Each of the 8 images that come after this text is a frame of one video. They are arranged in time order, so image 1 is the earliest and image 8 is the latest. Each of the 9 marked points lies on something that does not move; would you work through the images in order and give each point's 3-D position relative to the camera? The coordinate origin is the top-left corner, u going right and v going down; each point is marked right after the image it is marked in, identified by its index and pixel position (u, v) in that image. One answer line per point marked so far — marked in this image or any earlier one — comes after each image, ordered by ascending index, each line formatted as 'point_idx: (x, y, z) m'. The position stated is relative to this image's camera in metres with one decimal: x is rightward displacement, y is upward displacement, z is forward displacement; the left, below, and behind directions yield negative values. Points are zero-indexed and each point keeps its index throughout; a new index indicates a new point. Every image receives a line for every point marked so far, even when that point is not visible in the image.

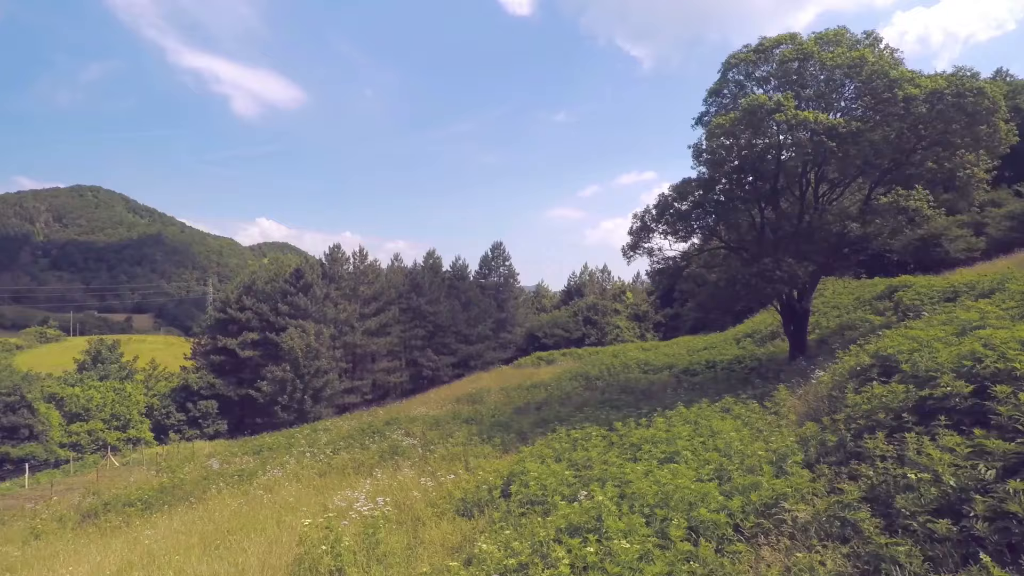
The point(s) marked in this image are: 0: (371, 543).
0: (-1.8, -3.3, +6.6) m
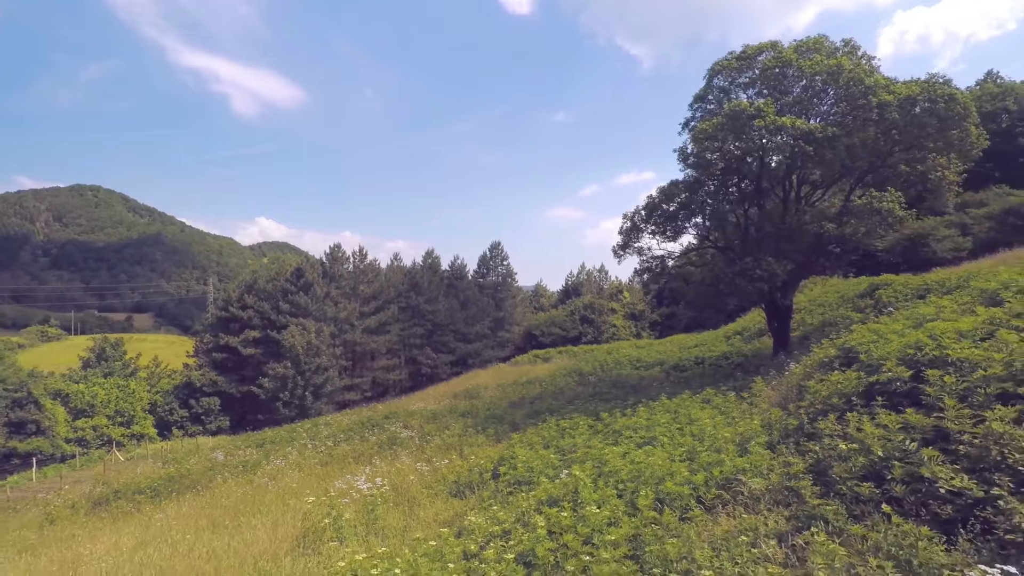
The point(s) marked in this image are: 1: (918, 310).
0: (-2.0, -3.3, +7.2) m
1: (+7.6, -0.4, +9.3) m
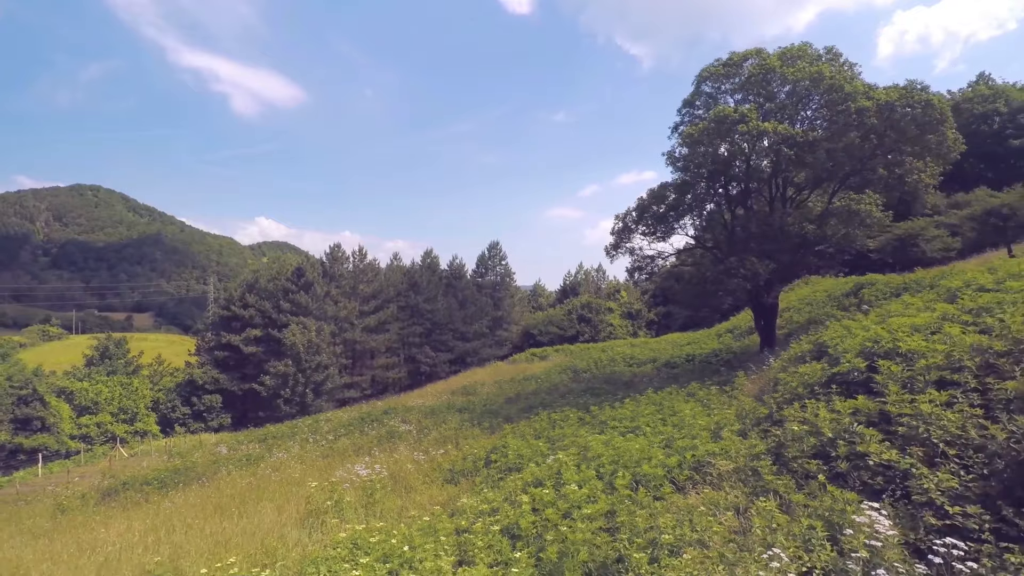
0: (-2.1, -3.2, +7.8) m
1: (+7.4, -0.3, +9.9) m
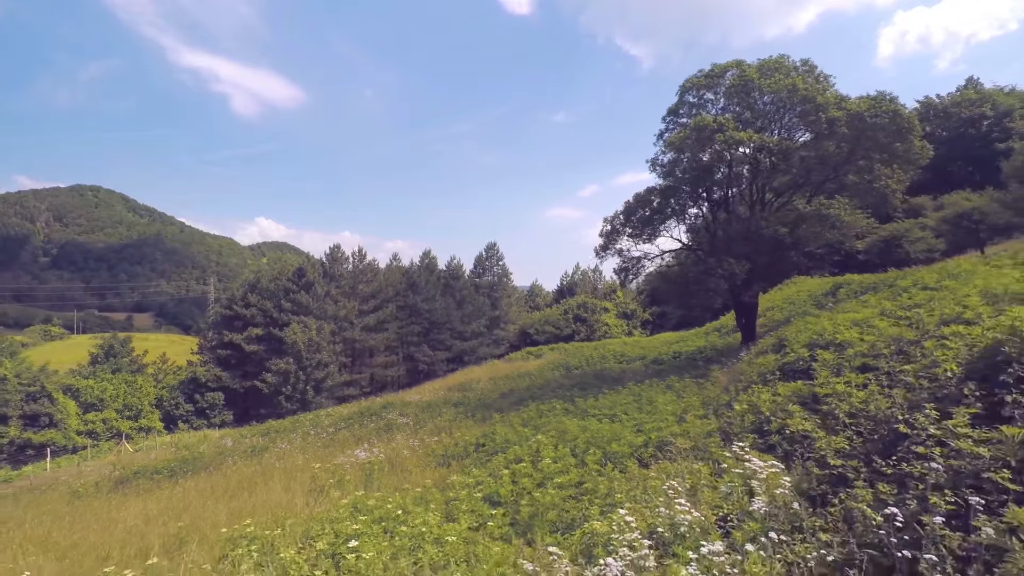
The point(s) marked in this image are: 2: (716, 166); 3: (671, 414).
0: (-2.4, -3.2, +8.6) m
1: (+7.2, -0.3, +10.7) m
2: (+6.1, +3.7, +15.2) m
3: (+2.7, -2.1, +8.6) m
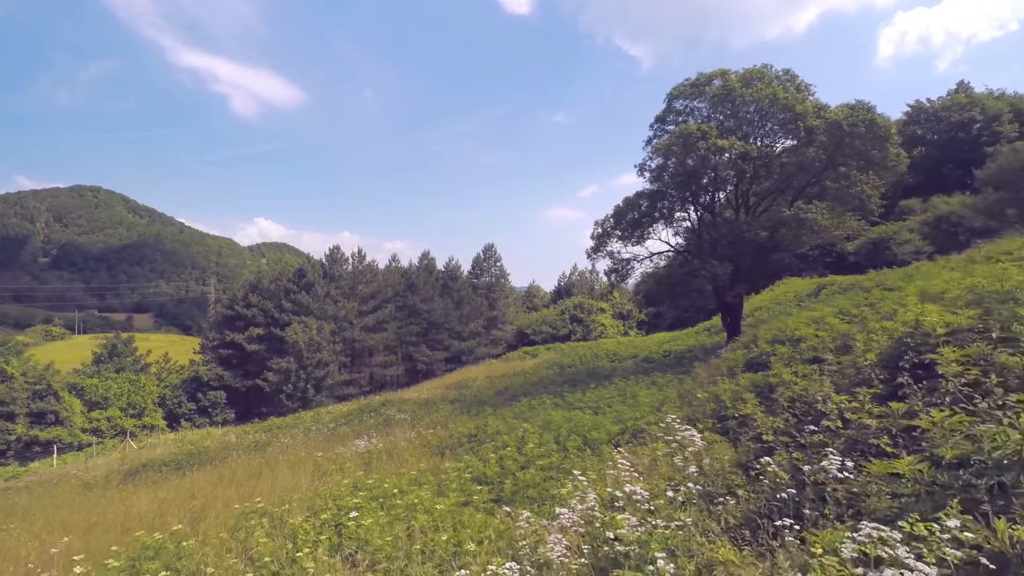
0: (-2.6, -3.2, +9.2) m
1: (+7.0, -0.3, +11.3) m
2: (+5.9, +3.6, +15.8) m
3: (+2.5, -2.1, +9.3) m
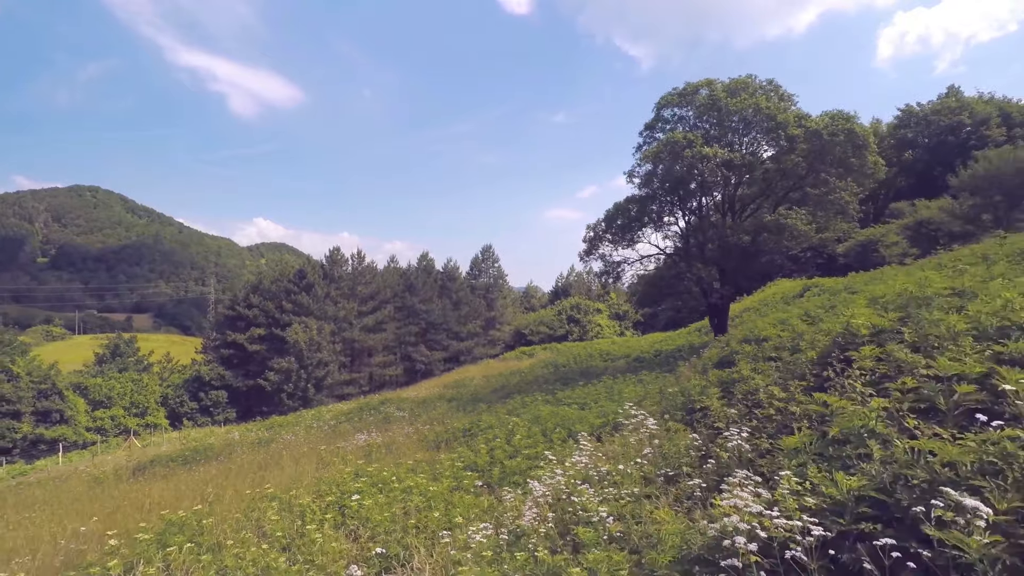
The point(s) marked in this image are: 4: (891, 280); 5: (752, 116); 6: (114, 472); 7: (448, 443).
0: (-2.8, -3.3, +9.8) m
1: (+6.8, -0.4, +12.0) m
2: (+5.7, +3.6, +16.5) m
3: (+2.3, -2.2, +9.9) m
4: (+5.8, +0.1, +7.8) m
5: (+7.6, +5.4, +16.1) m
6: (-13.3, -6.2, +17.1) m
7: (-1.3, -3.1, +10.2) m
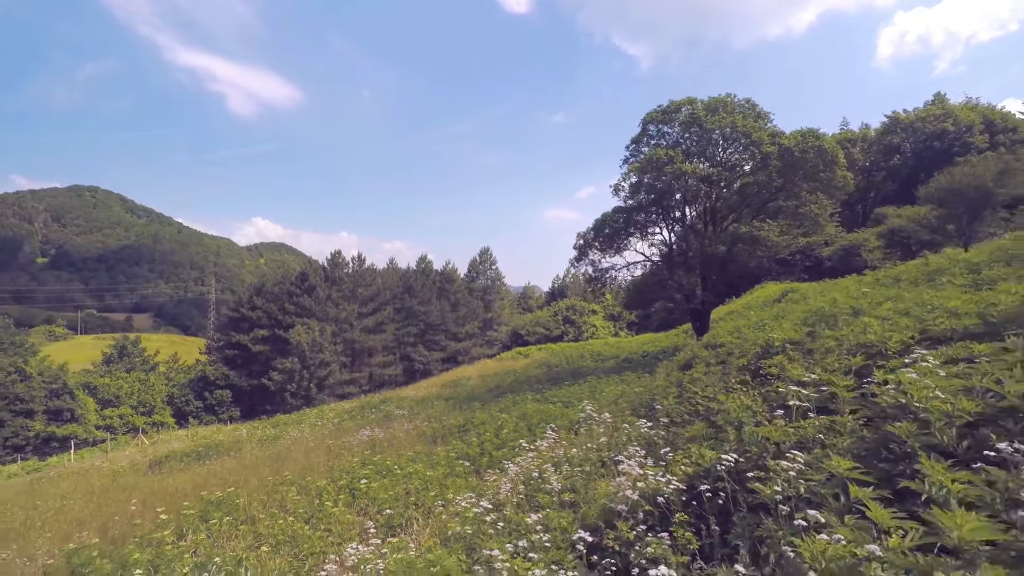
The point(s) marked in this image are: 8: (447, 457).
0: (-3.0, -3.5, +10.9) m
1: (+6.6, -0.6, +13.1) m
2: (+5.5, +3.4, +17.6) m
3: (+2.1, -2.4, +11.0) m
4: (+5.6, -0.1, +8.9) m
5: (+7.4, +5.2, +17.2) m
6: (-13.6, -6.4, +18.2) m
7: (-1.5, -3.3, +11.3) m
8: (-1.1, -2.9, +8.8) m
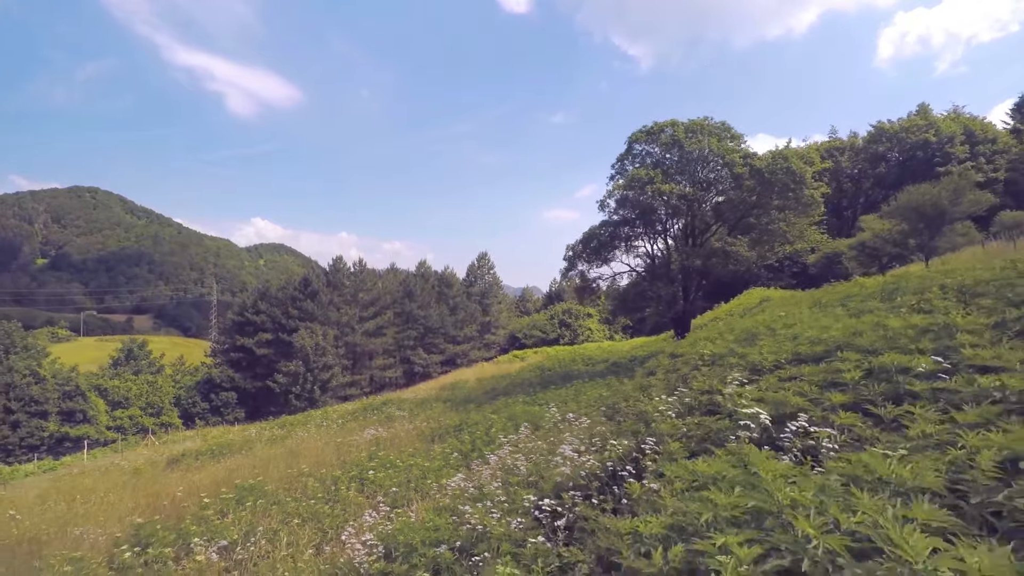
0: (-3.3, -3.8, +12.3) m
1: (+6.3, -1.0, +14.4) m
2: (+5.2, +3.0, +18.9) m
3: (+1.8, -2.8, +12.3) m
4: (+5.4, -0.5, +10.3) m
5: (+7.1, +4.8, +18.5) m
6: (-13.9, -6.7, +19.5) m
7: (-1.8, -3.7, +12.6) m
8: (-1.4, -3.3, +10.1) m
